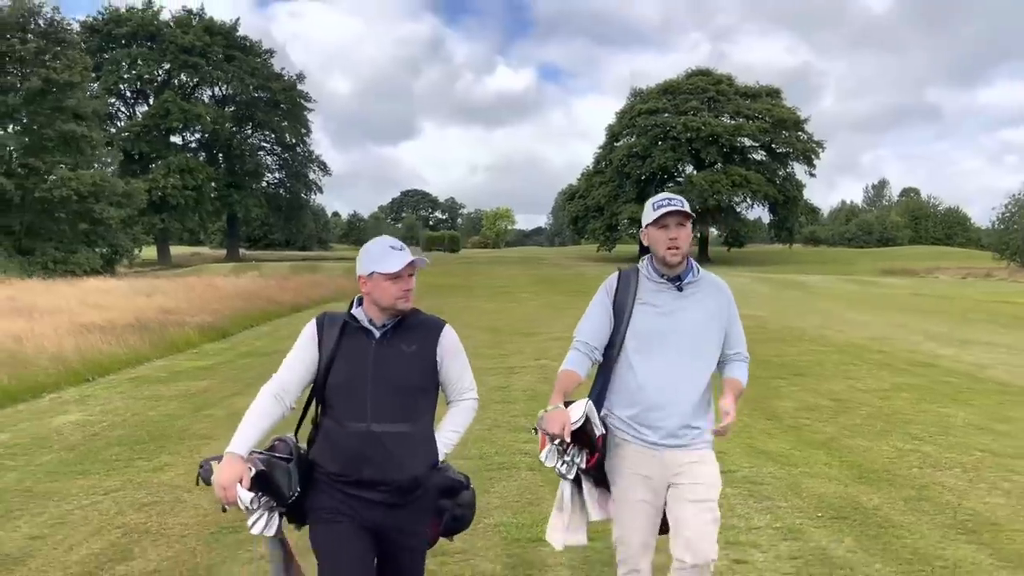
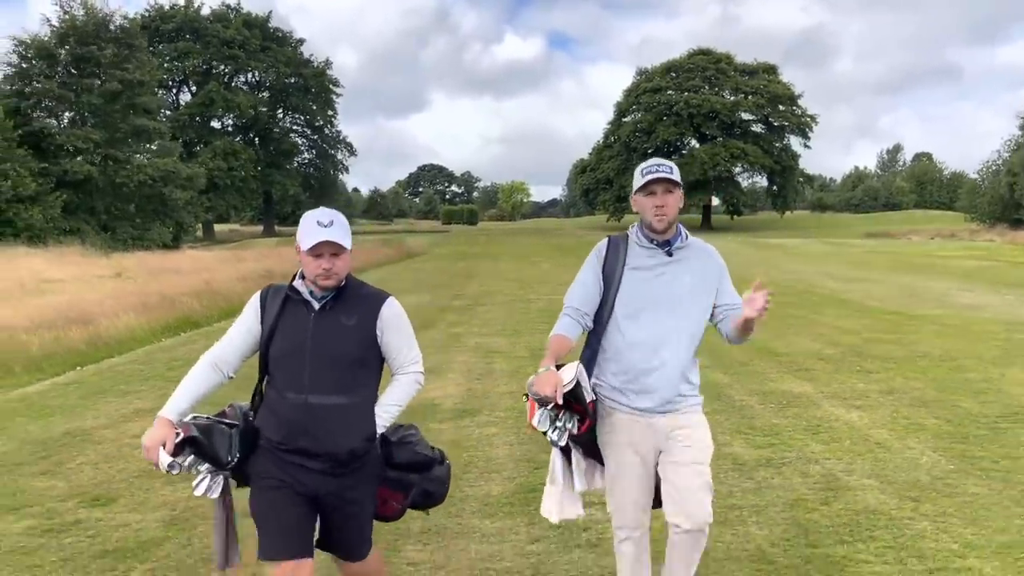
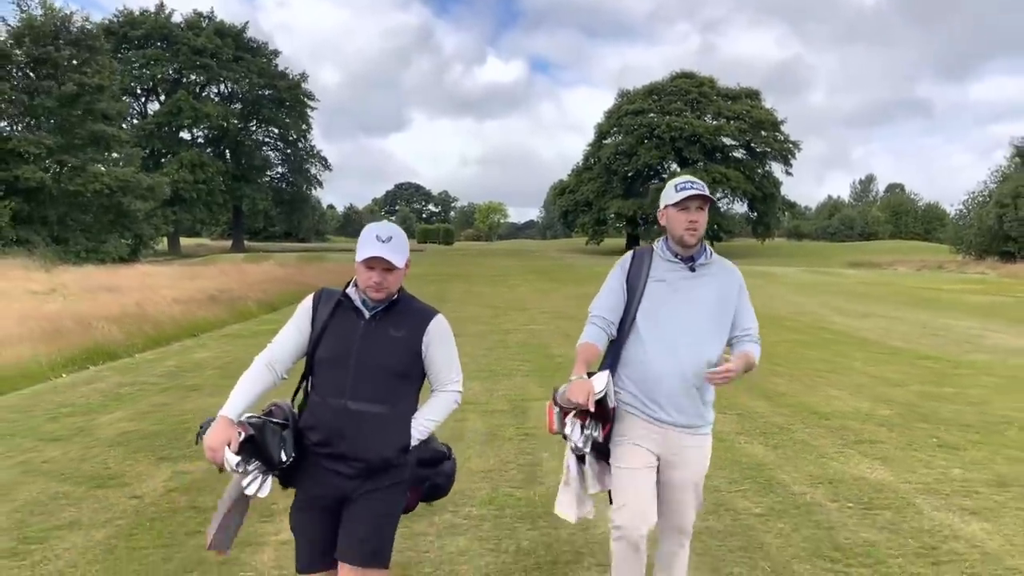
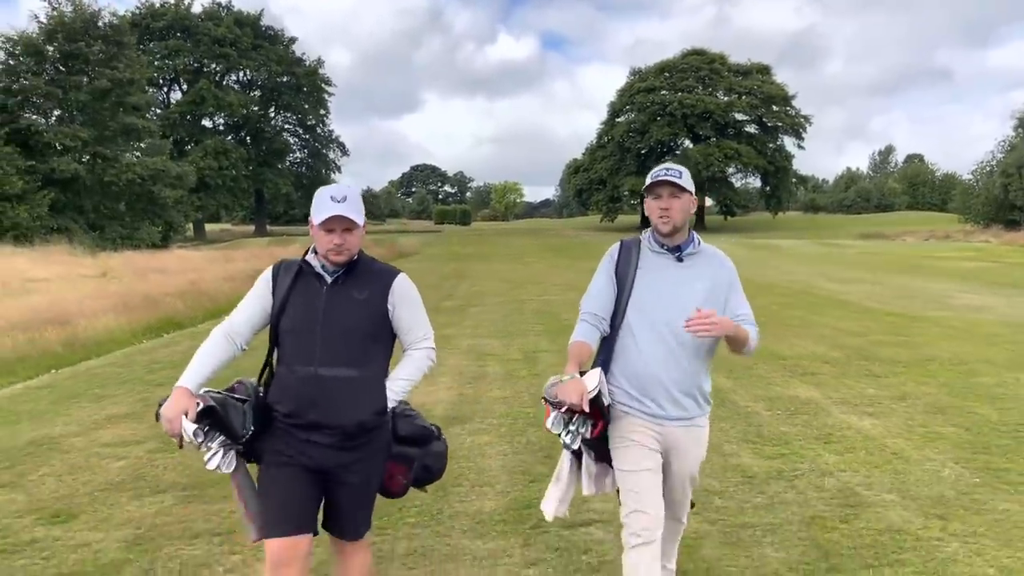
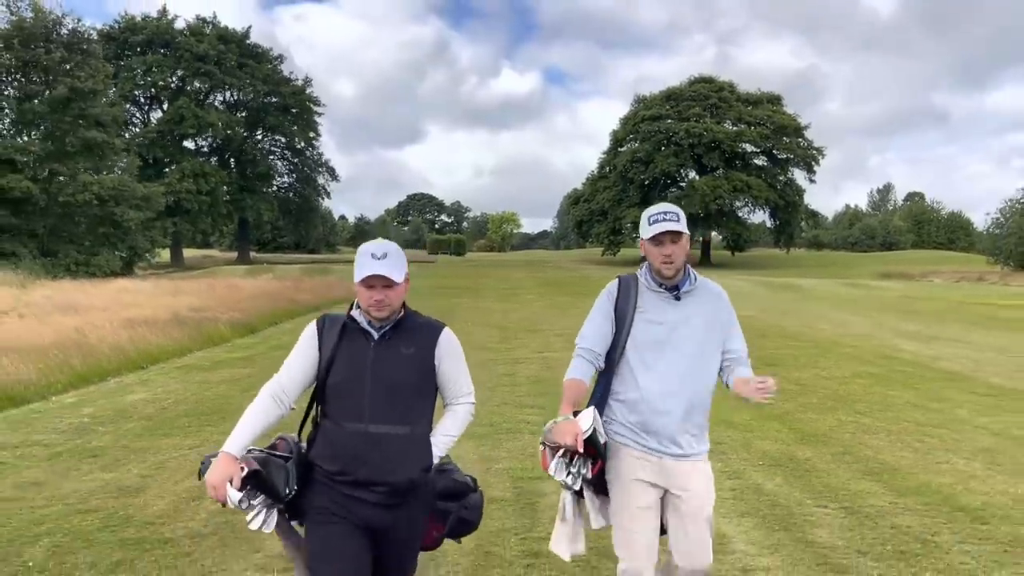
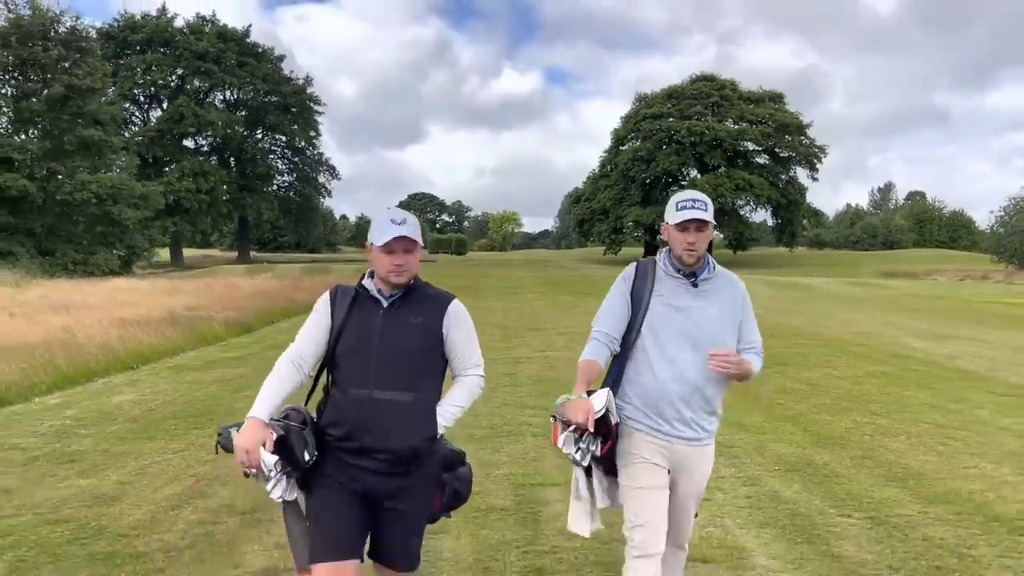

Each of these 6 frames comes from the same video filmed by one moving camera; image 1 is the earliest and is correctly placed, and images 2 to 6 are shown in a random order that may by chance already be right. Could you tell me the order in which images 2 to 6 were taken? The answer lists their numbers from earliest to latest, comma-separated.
6, 5, 3, 4, 2
